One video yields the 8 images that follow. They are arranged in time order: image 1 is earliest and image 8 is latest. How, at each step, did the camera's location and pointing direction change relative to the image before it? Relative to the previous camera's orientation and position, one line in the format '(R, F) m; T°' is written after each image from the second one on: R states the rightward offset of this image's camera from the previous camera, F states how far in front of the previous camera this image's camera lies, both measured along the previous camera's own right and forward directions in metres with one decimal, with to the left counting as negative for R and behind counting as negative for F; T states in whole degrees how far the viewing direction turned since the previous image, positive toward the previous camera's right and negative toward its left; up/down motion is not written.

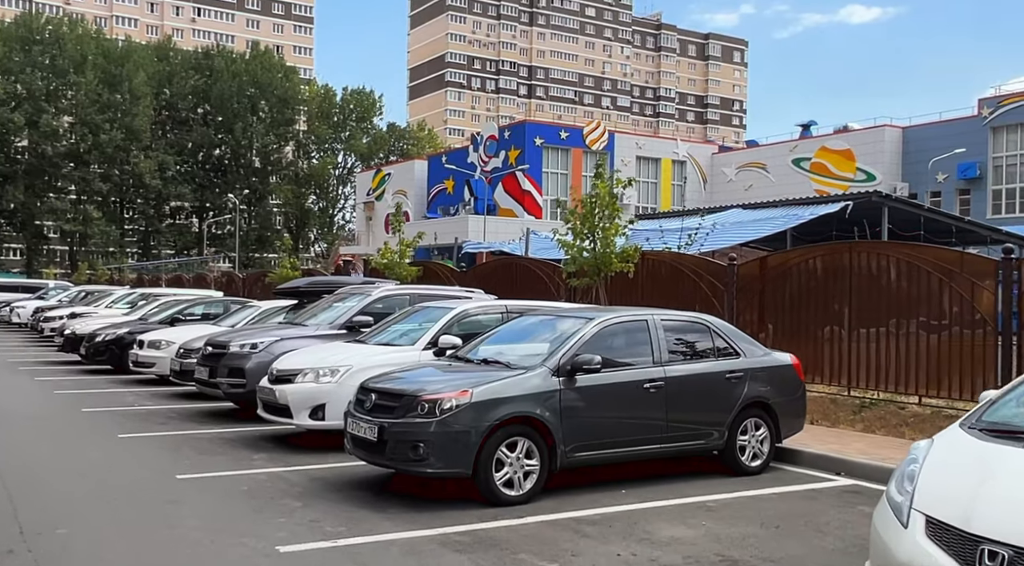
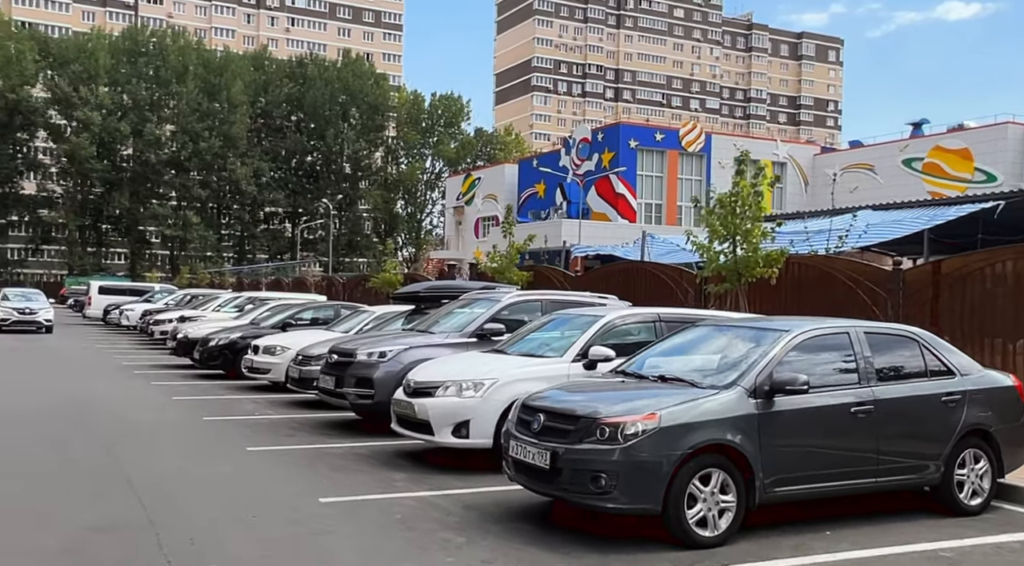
(-0.7, +0.8) m; -5°
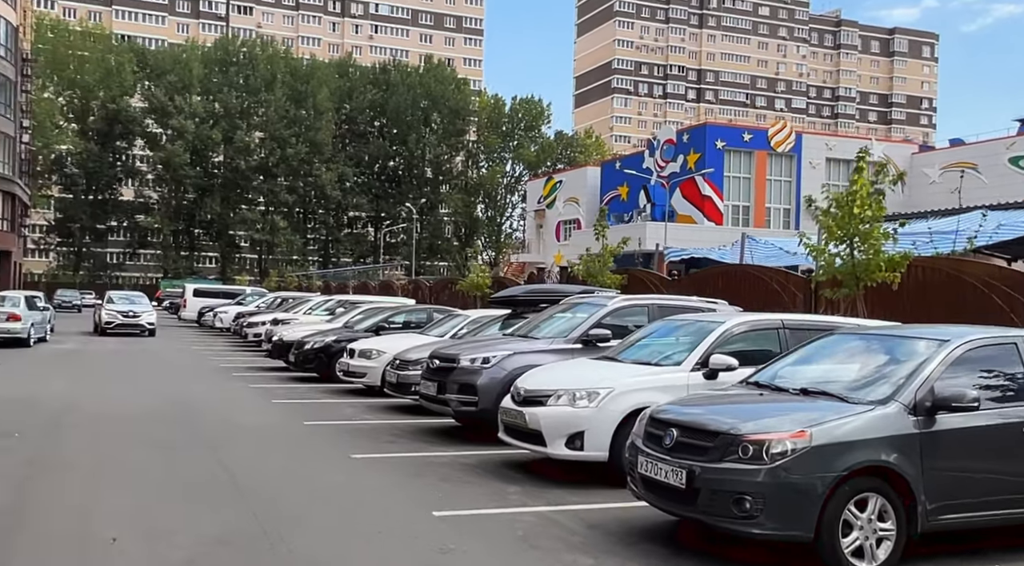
(-0.3, +0.4) m; -5°
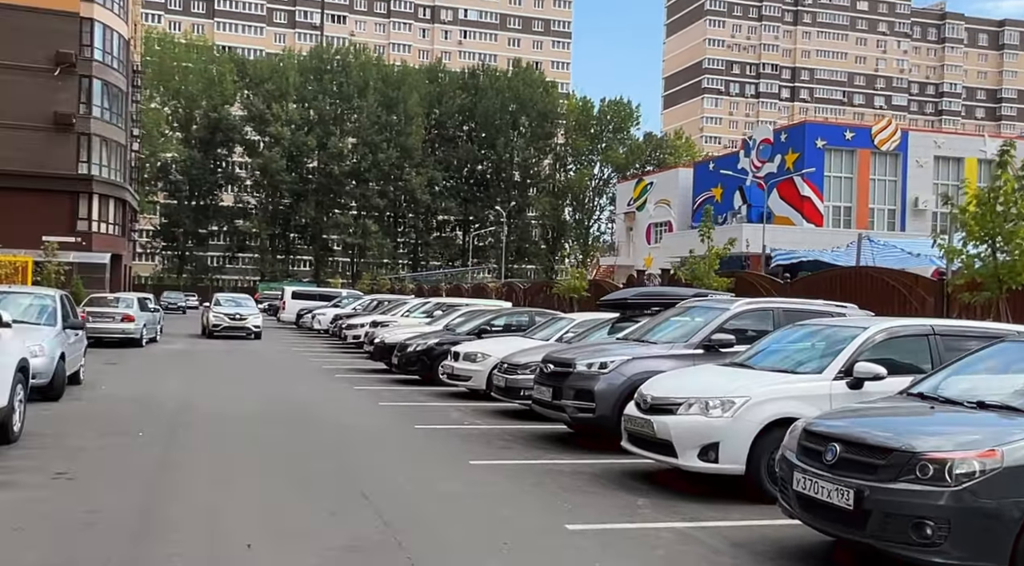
(-0.4, +0.3) m; -6°
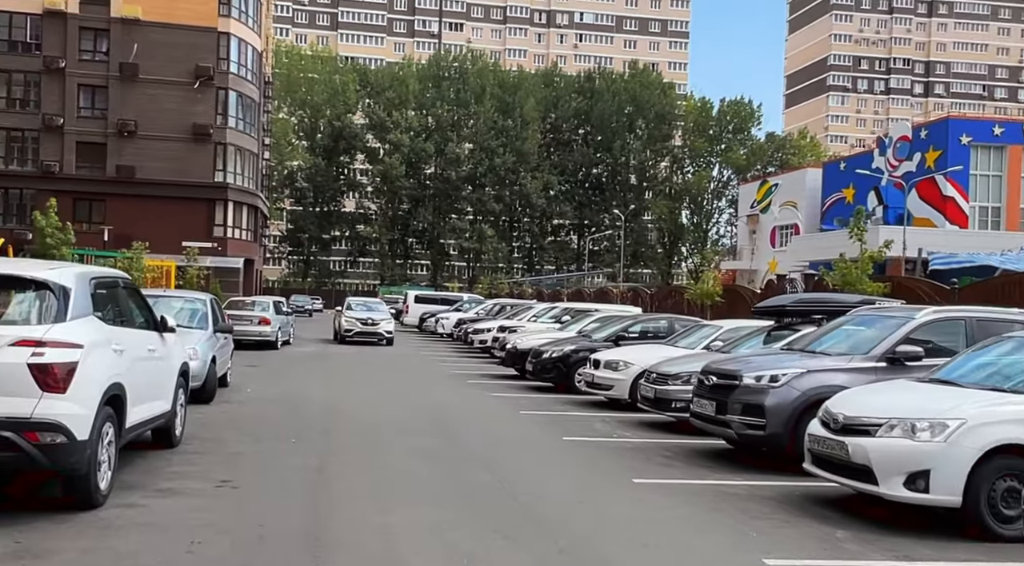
(-0.5, +0.4) m; -7°
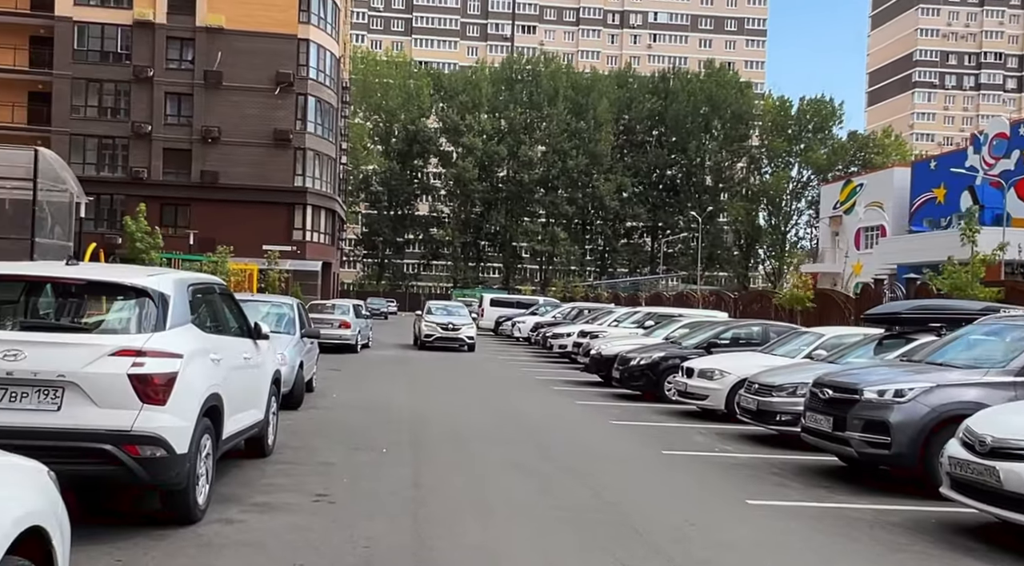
(-0.3, +0.4) m; -5°
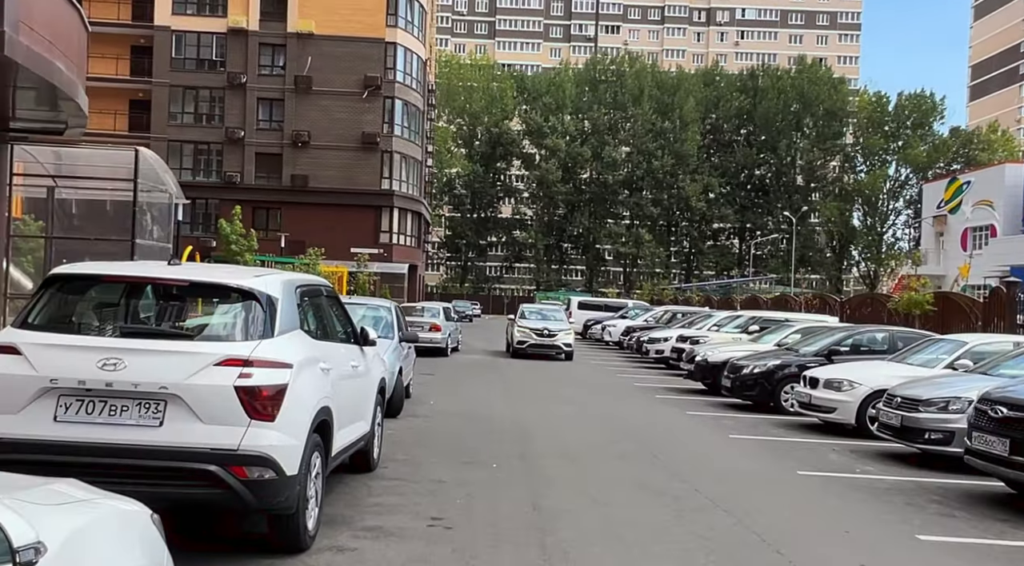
(-0.4, +0.8) m; -5°
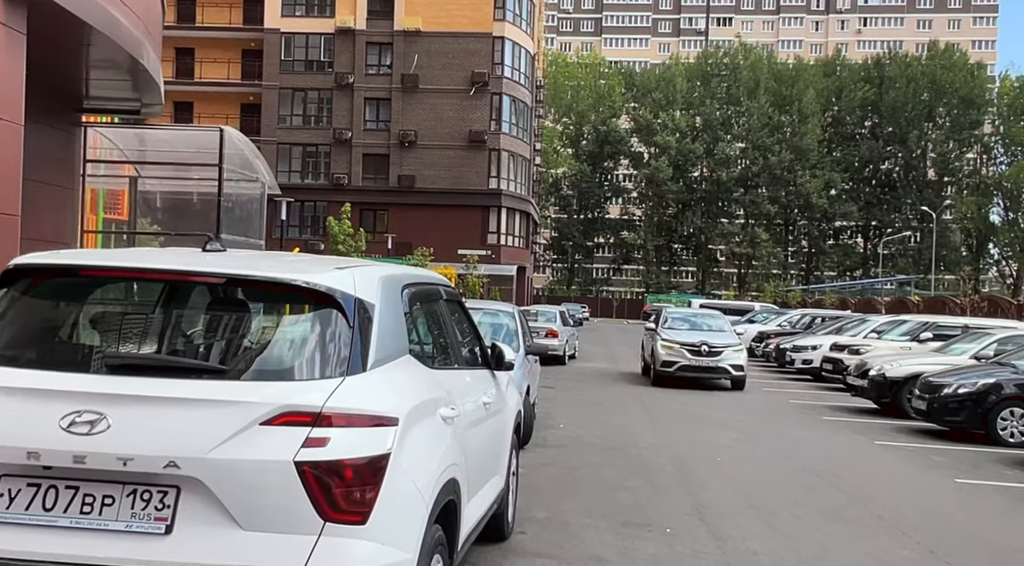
(-0.6, +2.4) m; -7°
